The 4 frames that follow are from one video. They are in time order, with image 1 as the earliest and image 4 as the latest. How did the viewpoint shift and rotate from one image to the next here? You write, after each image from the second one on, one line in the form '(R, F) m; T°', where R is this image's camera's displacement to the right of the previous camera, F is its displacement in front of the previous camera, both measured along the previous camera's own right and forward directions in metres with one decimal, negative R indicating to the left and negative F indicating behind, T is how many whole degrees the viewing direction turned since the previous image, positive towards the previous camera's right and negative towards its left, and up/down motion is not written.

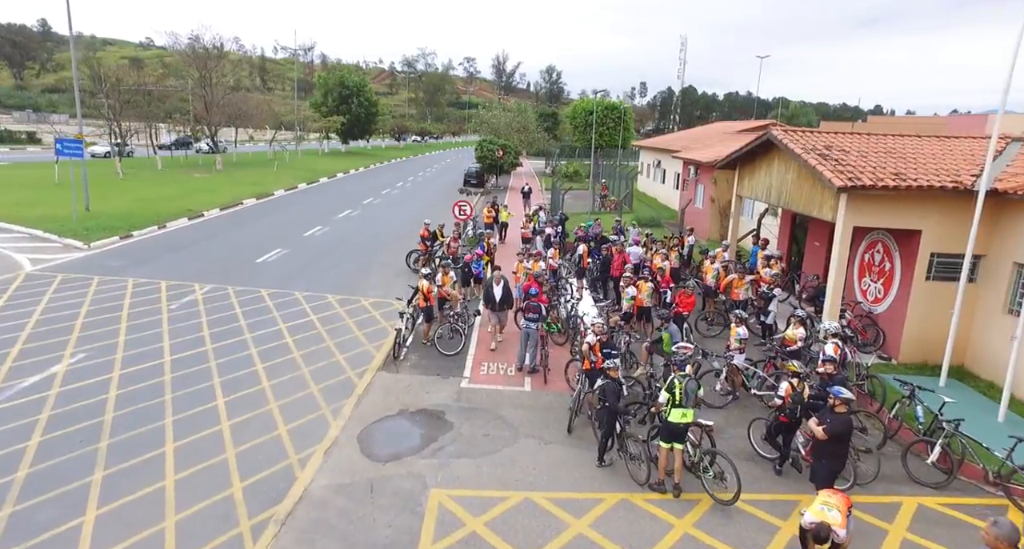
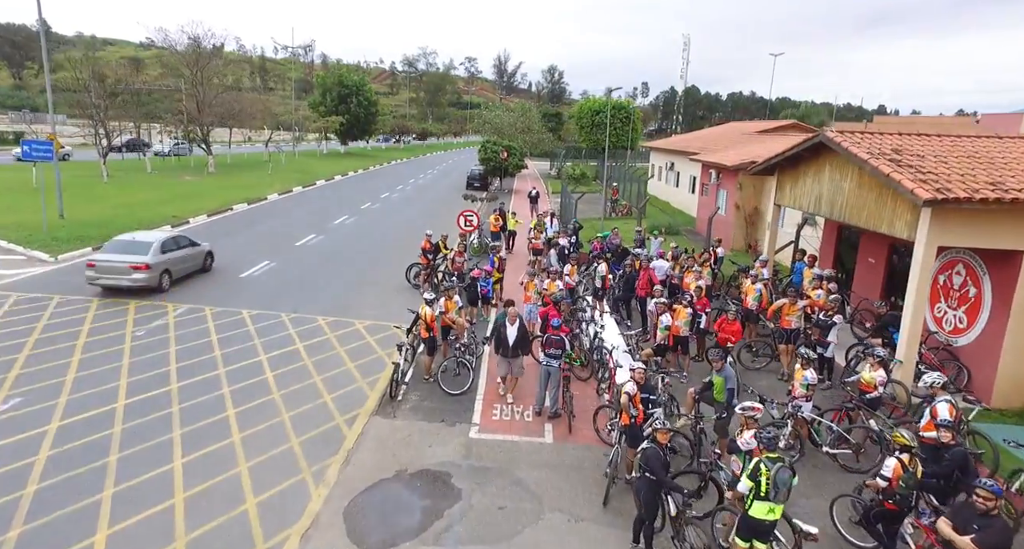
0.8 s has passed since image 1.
(-0.2, +1.6) m; 0°
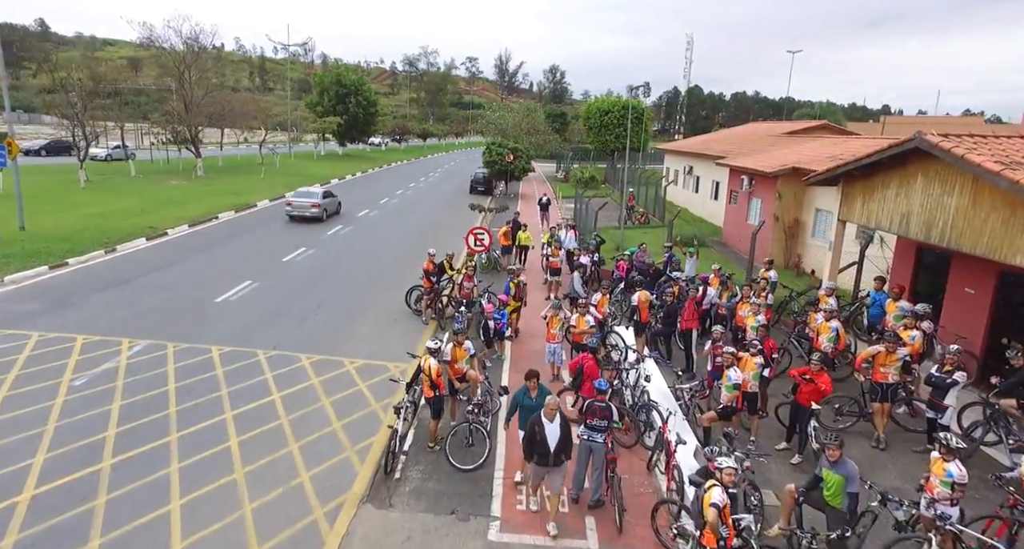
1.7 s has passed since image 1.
(-0.3, +2.1) m; 0°
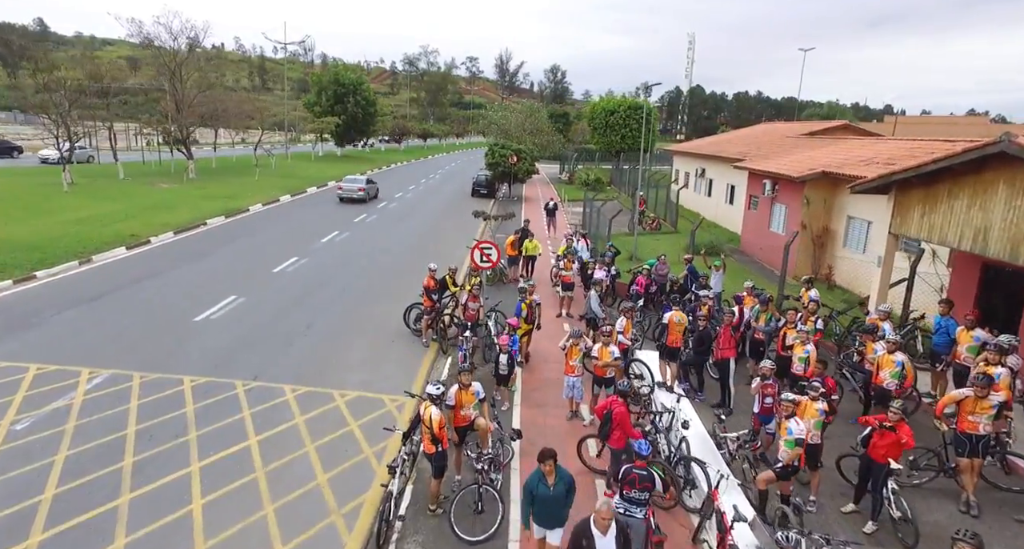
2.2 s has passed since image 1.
(-0.2, +1.3) m; 0°
